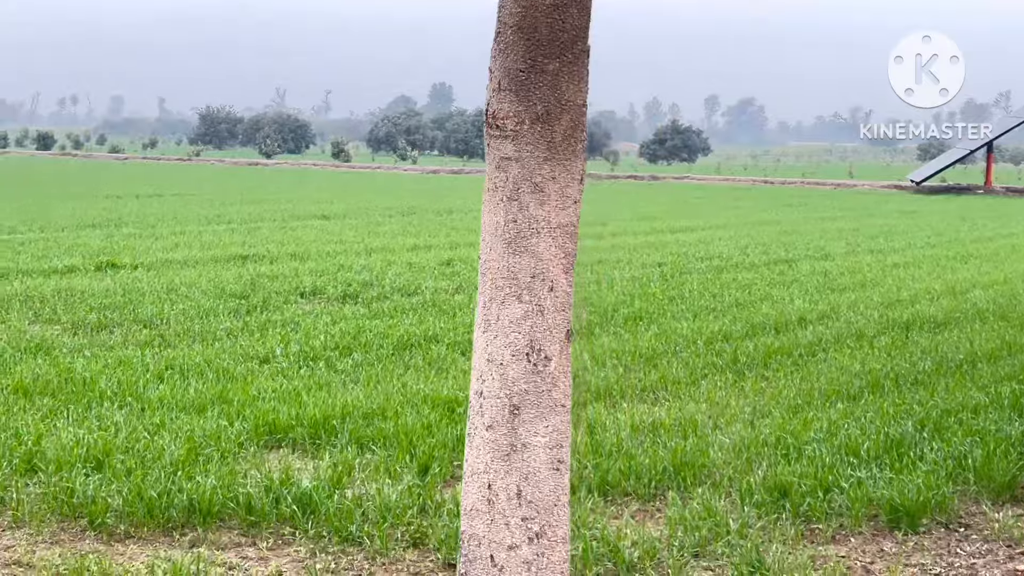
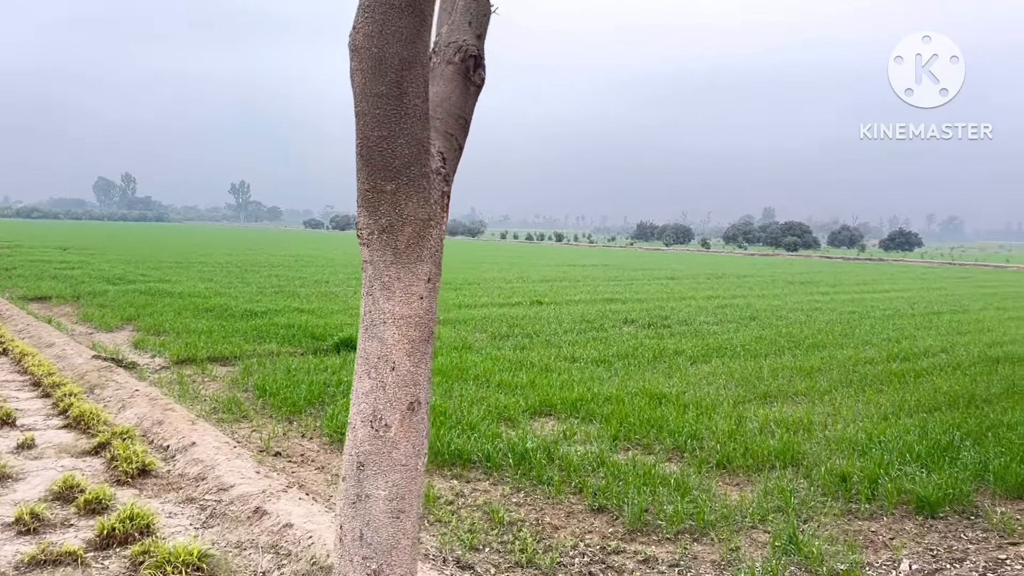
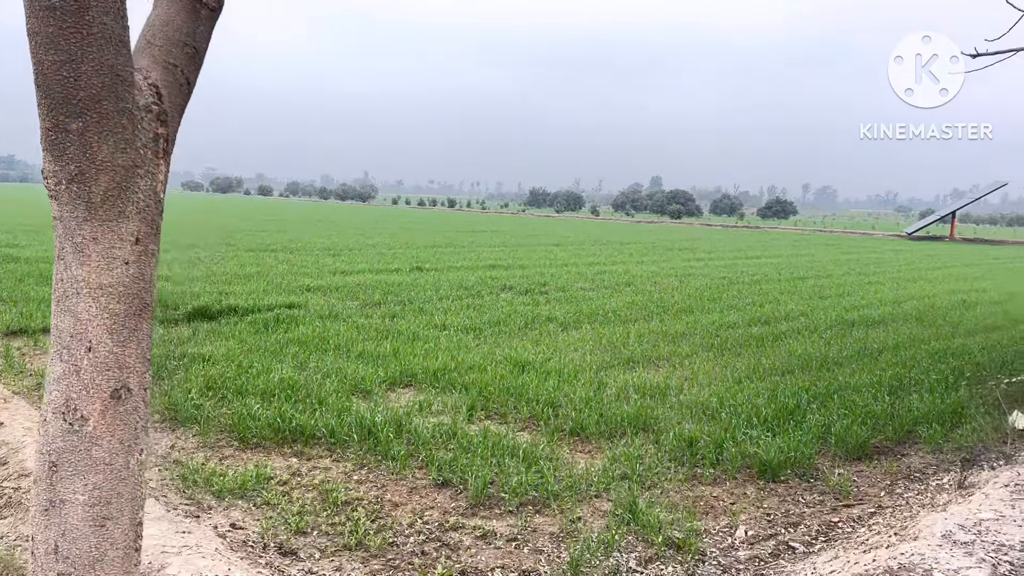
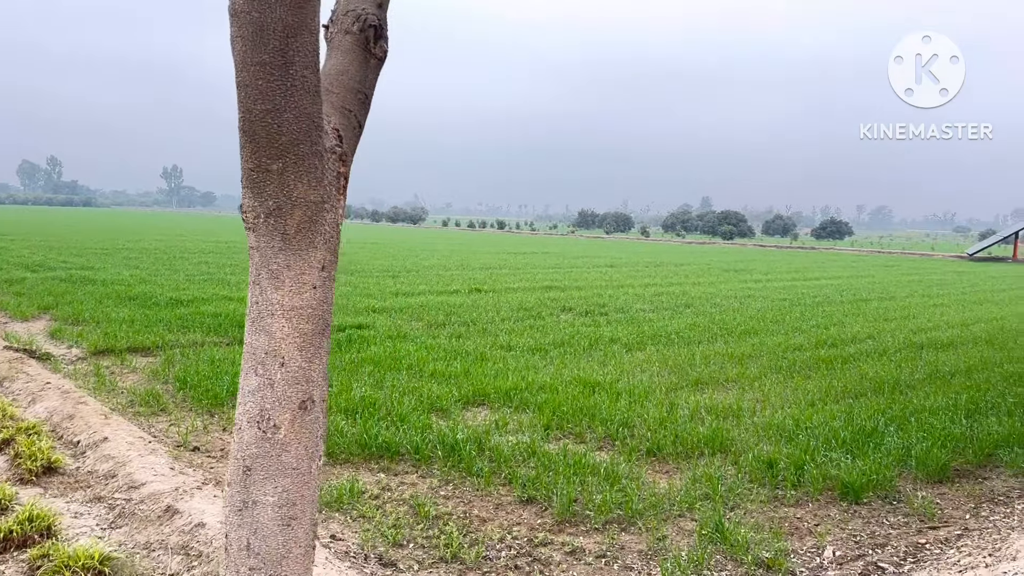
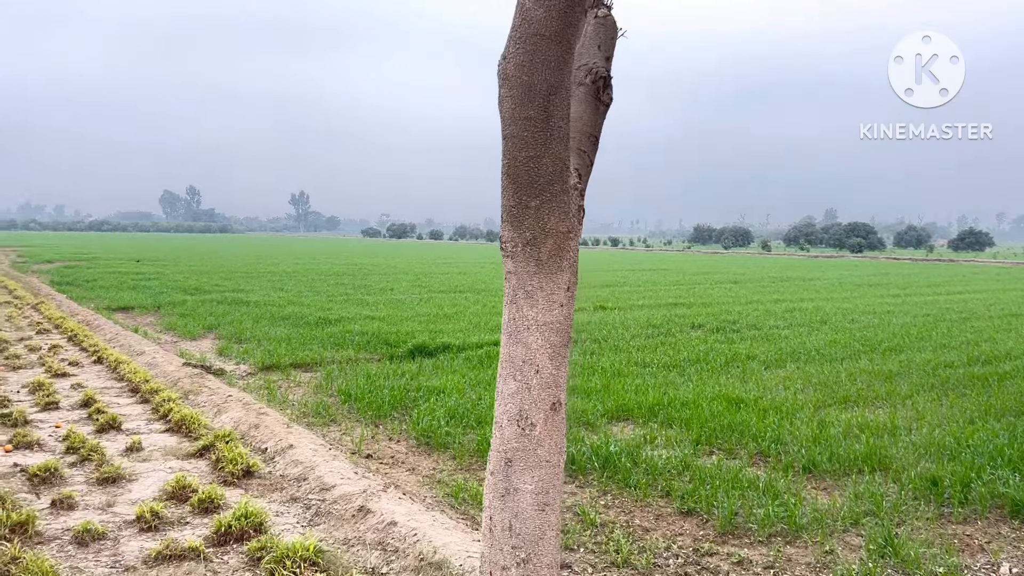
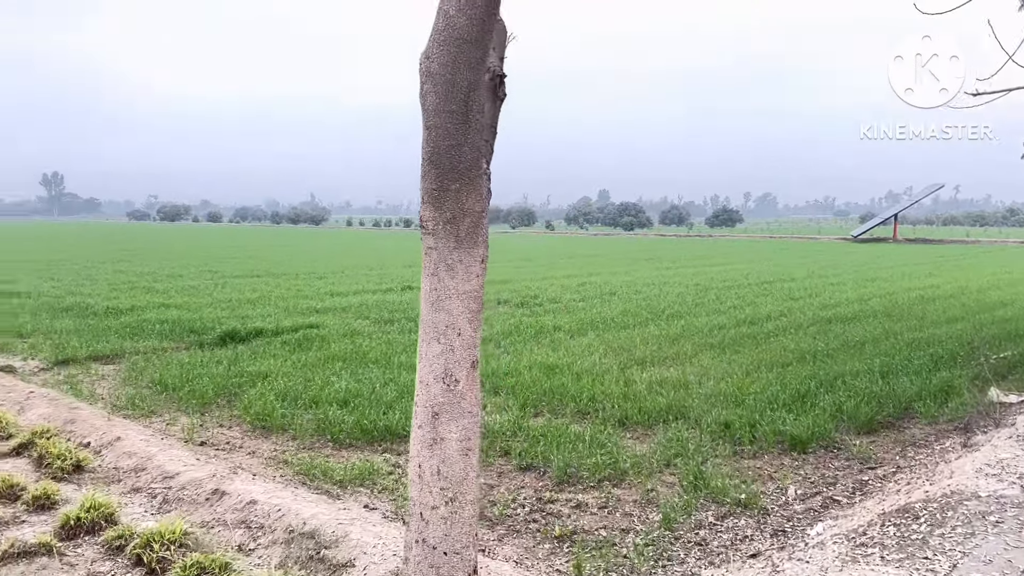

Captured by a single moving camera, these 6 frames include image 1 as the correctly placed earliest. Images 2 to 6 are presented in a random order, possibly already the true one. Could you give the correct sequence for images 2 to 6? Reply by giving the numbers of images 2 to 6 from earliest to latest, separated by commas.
6, 5, 2, 4, 3
